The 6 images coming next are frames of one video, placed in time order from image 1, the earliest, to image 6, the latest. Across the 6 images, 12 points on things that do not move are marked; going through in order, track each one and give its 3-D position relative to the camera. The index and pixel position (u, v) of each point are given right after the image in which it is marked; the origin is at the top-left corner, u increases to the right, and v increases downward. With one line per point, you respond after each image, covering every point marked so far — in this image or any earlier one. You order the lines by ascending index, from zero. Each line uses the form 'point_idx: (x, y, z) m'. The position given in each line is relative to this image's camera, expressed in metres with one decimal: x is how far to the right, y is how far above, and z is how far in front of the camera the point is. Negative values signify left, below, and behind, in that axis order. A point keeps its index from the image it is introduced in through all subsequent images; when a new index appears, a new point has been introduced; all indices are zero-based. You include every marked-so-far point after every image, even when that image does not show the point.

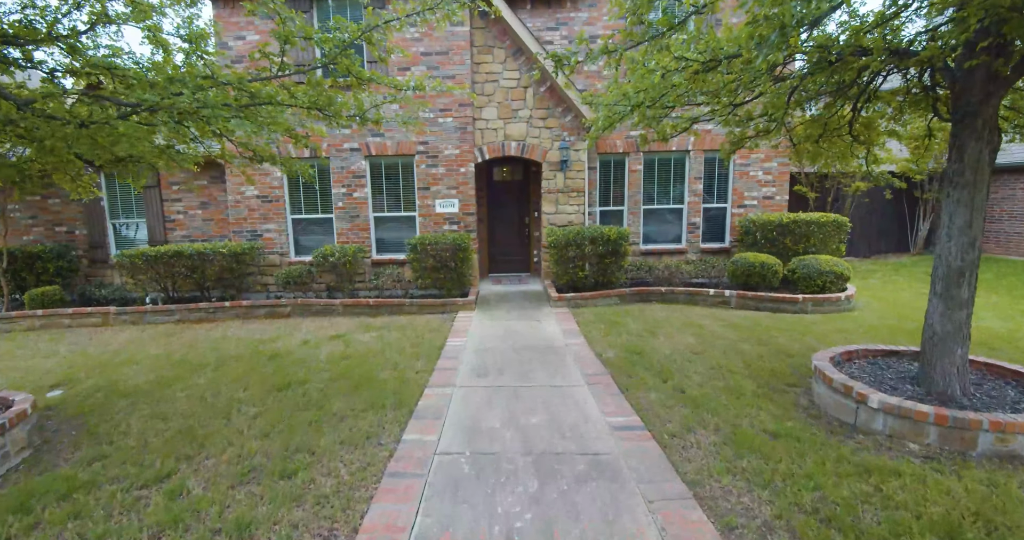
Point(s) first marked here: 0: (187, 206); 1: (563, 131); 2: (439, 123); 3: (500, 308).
0: (-3.9, +0.8, +9.4) m
1: (+0.5, +1.5, +8.4) m
2: (-0.8, +1.5, +8.2) m
3: (-0.1, -0.3, +7.5) m
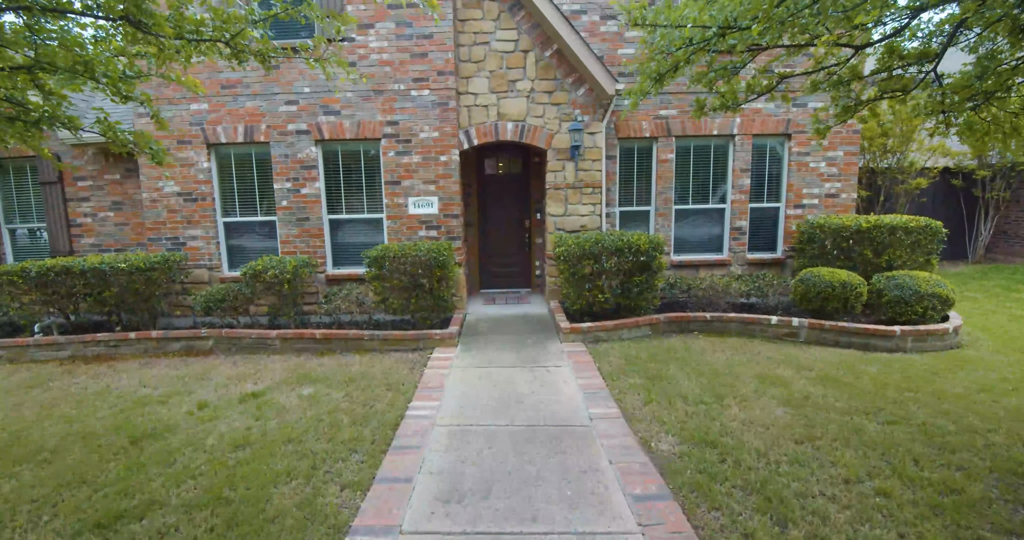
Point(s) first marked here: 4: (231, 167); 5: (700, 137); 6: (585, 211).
0: (-3.9, +0.6, +7.4) m
1: (+0.5, +1.3, +6.4) m
2: (-0.8, +1.4, +6.2) m
3: (-0.1, -0.5, +5.5) m
4: (-2.4, +0.9, +6.8) m
5: (+1.7, +1.2, +7.0) m
6: (+0.6, +0.5, +6.4) m
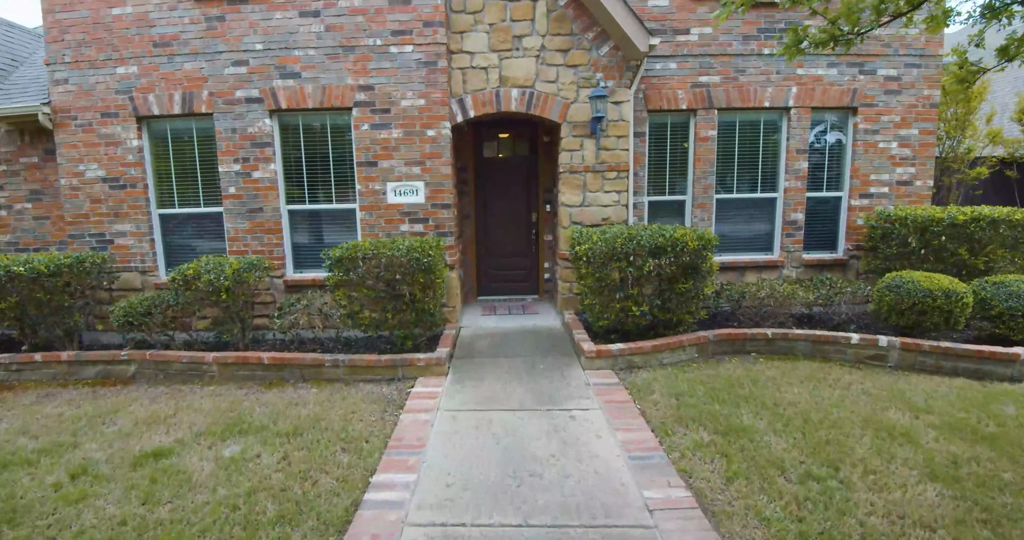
0: (-3.9, +0.6, +6.1) m
1: (+0.5, +1.3, +5.1) m
2: (-0.8, +1.3, +4.9) m
3: (-0.1, -0.5, +4.2) m
4: (-2.4, +0.8, +5.5) m
5: (+1.7, +1.1, +5.7) m
6: (+0.6, +0.4, +5.1) m
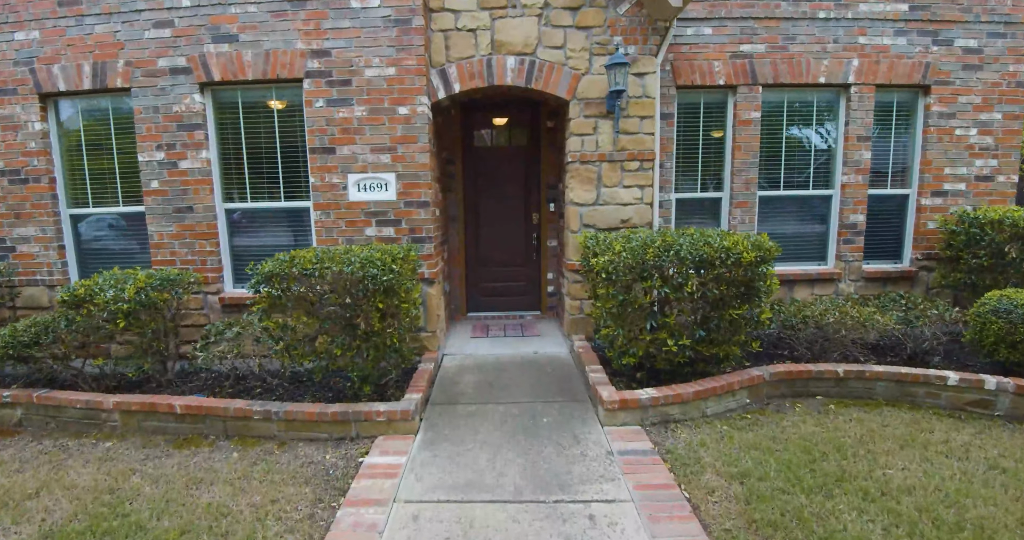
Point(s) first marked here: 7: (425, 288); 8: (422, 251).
0: (-3.9, +0.5, +5.0) m
1: (+0.5, +1.2, +4.0) m
2: (-0.8, +1.3, +3.9) m
3: (-0.1, -0.6, +3.2) m
4: (-2.4, +0.8, +4.4) m
5: (+1.7, +1.1, +4.6) m
6: (+0.6, +0.4, +4.1) m
7: (-0.4, -0.1, +4.0) m
8: (-0.5, +0.1, +3.8) m
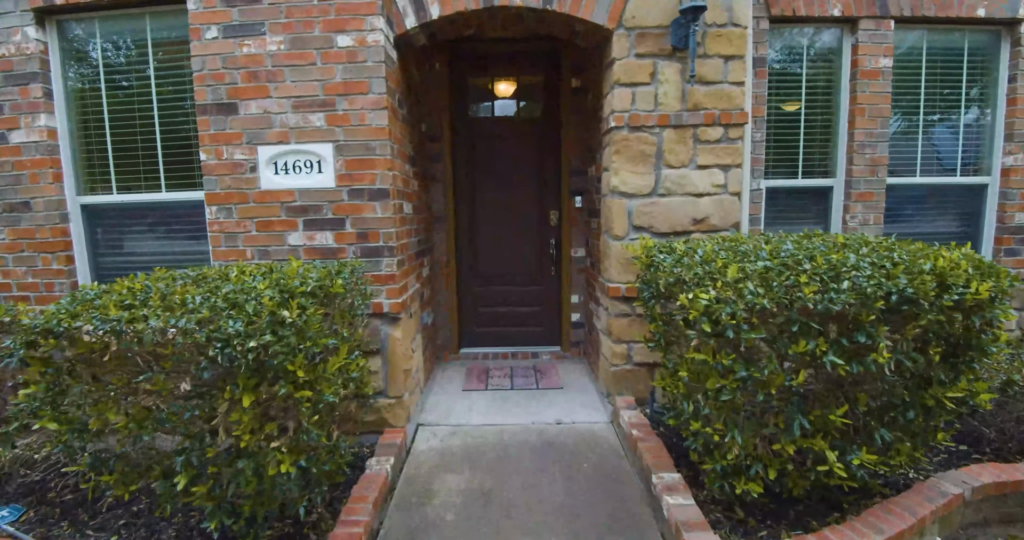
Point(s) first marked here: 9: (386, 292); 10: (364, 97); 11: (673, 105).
0: (-3.9, +0.4, +3.6) m
1: (+0.5, +1.1, +2.5) m
2: (-0.7, +1.2, +2.4) m
3: (-0.1, -0.7, +1.7) m
4: (-2.4, +0.7, +3.0) m
5: (+1.7, +1.0, +3.1) m
6: (+0.6, +0.3, +2.6) m
7: (-0.4, -0.2, +2.5) m
8: (-0.4, 0.0, +2.4) m
9: (-0.4, -0.1, +2.4) m
10: (-0.4, +0.5, +2.3) m
11: (+0.5, +0.5, +2.5) m
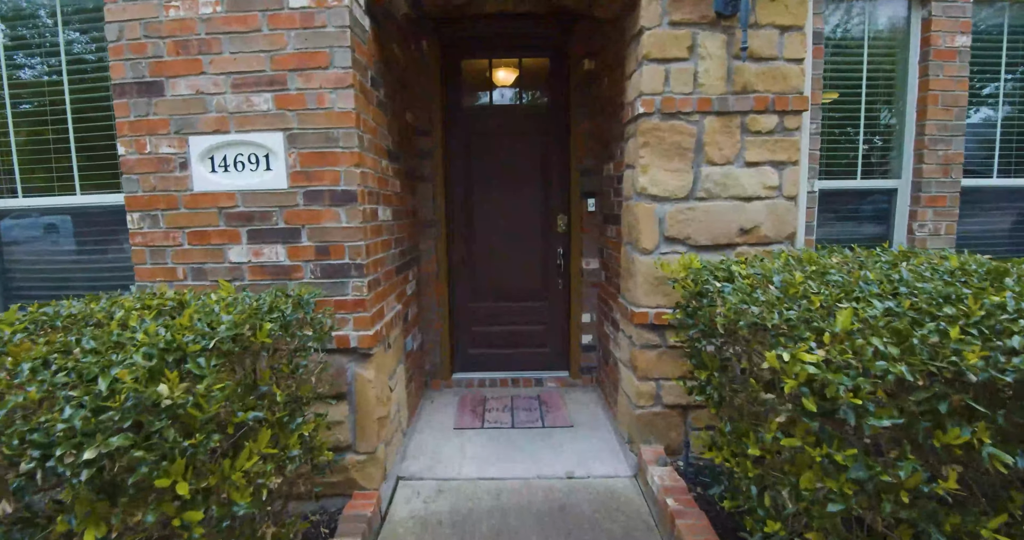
0: (-3.9, +0.4, +3.1) m
1: (+0.6, +1.0, +2.0) m
2: (-0.7, +1.1, +1.9) m
3: (-0.1, -0.8, +1.2) m
4: (-2.4, +0.6, +2.5) m
5: (+1.7, +0.9, +2.6) m
6: (+0.6, +0.2, +2.1) m
7: (-0.4, -0.2, +2.0) m
8: (-0.4, -0.1, +1.9) m
9: (-0.4, -0.1, +1.9) m
10: (-0.4, +0.5, +1.8) m
11: (+0.5, +0.5, +2.0) m
